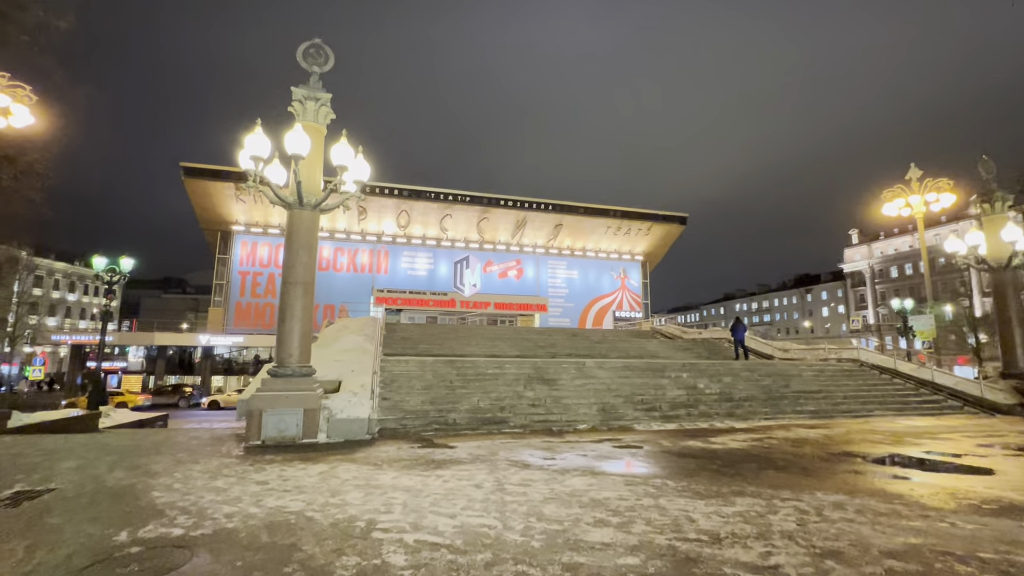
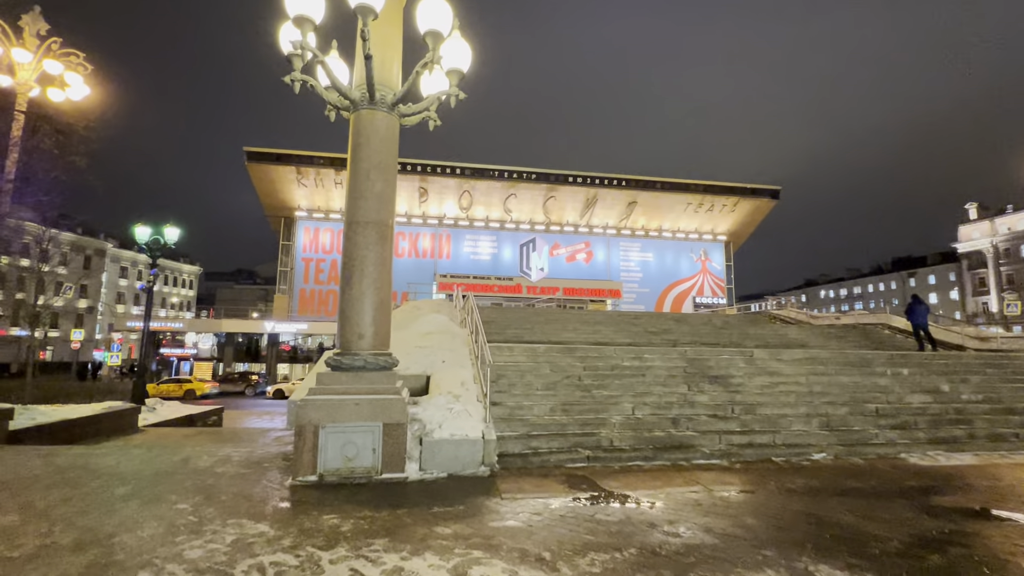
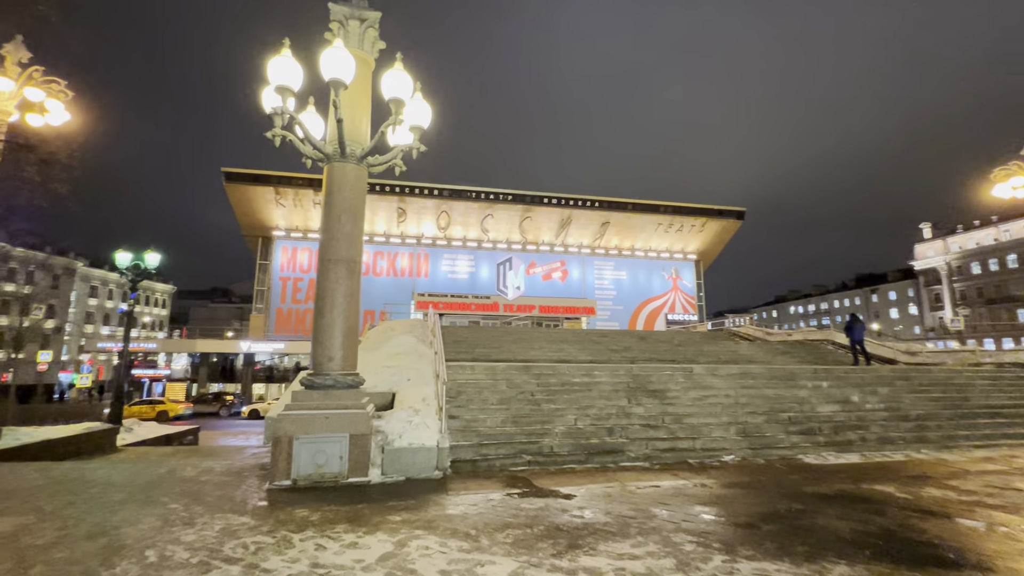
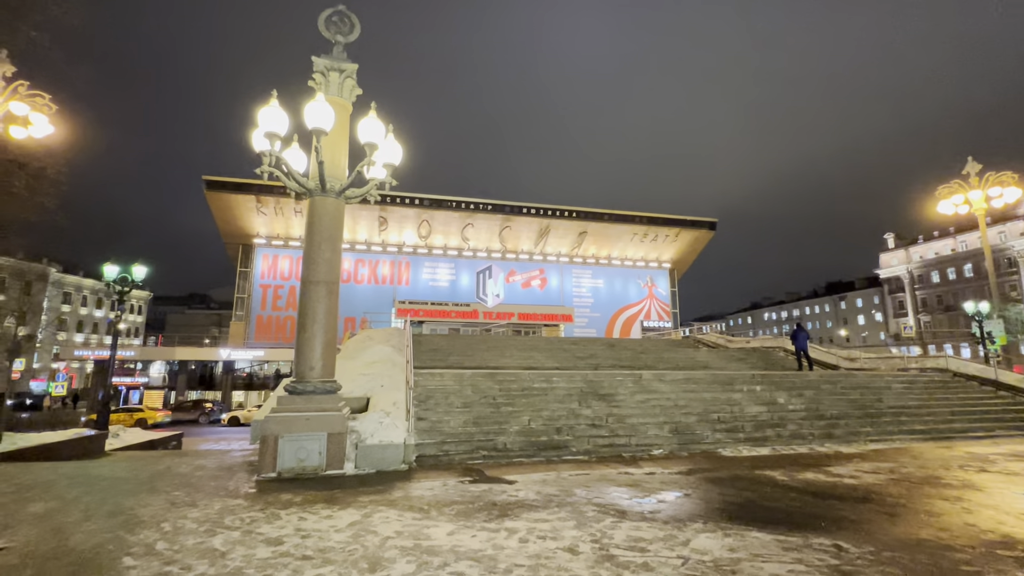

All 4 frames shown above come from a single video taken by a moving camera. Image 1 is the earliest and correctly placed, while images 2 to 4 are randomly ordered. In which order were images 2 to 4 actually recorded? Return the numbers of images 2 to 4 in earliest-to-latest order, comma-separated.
4, 3, 2
